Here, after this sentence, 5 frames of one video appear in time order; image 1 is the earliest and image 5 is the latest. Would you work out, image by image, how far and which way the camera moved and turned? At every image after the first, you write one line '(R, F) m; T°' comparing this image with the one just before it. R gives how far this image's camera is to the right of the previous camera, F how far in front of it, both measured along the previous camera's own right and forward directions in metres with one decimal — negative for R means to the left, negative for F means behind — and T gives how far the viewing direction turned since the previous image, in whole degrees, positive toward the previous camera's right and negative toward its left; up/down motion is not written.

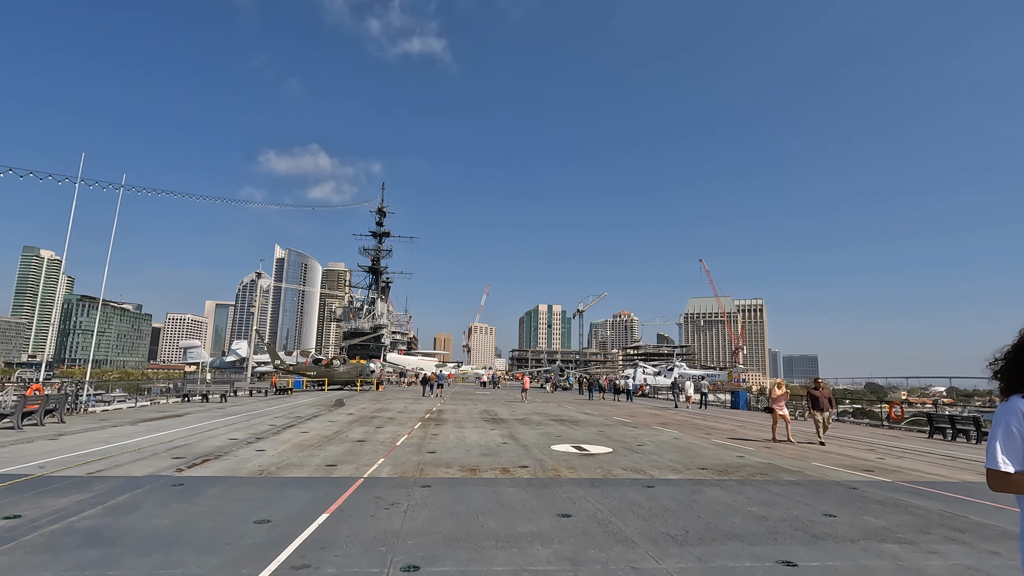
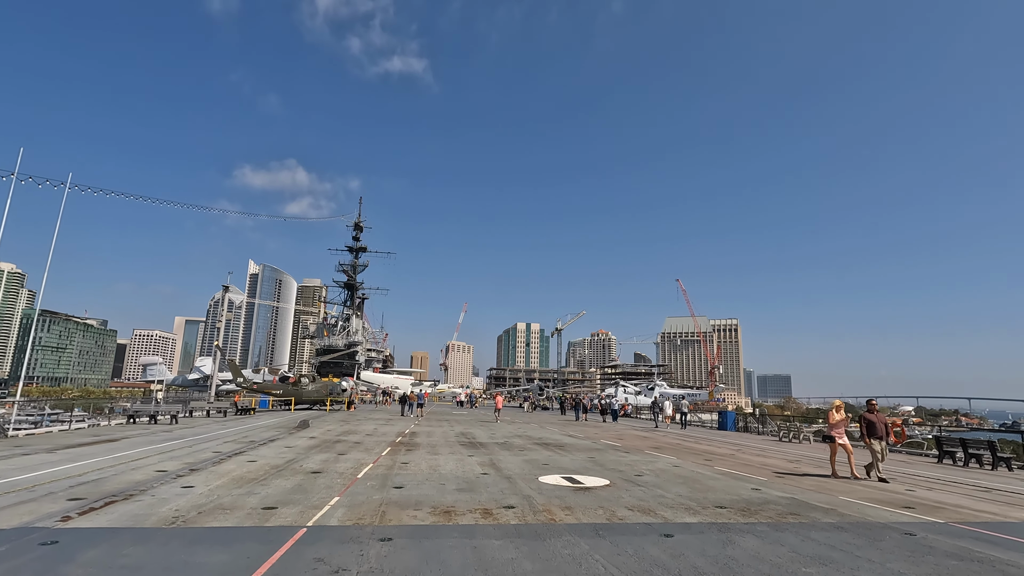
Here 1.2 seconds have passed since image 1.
(-0.1, +1.6) m; +2°
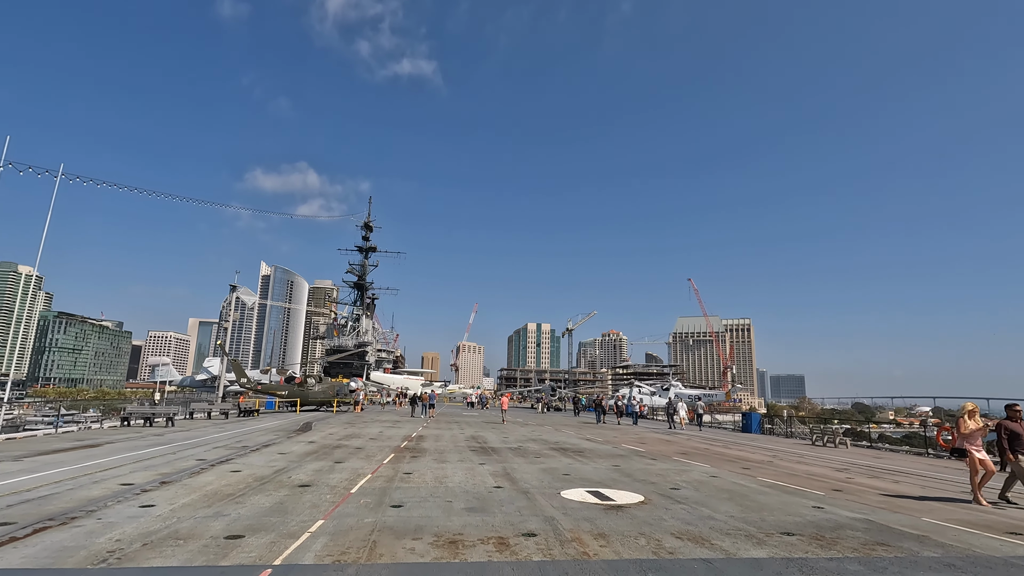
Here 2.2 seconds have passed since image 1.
(-0.1, +1.5) m; -1°
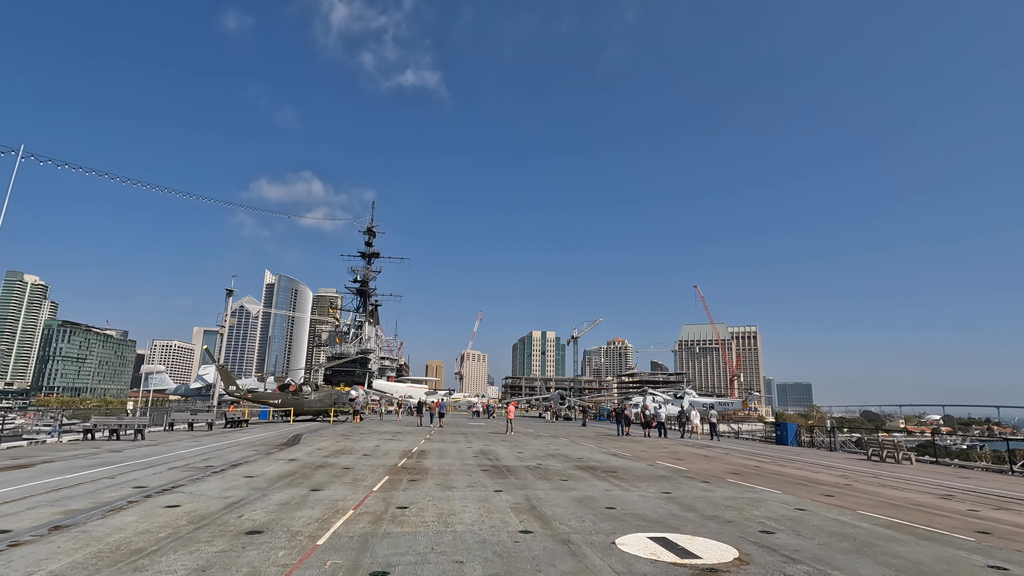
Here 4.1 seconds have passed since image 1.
(-0.4, +2.7) m; 0°
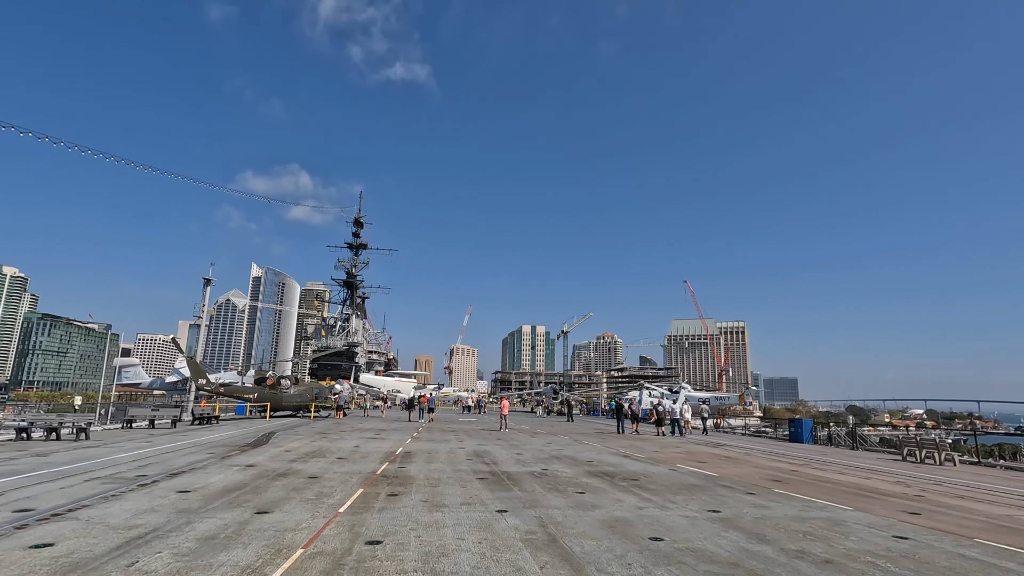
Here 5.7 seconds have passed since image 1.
(-0.3, +2.4) m; +1°
